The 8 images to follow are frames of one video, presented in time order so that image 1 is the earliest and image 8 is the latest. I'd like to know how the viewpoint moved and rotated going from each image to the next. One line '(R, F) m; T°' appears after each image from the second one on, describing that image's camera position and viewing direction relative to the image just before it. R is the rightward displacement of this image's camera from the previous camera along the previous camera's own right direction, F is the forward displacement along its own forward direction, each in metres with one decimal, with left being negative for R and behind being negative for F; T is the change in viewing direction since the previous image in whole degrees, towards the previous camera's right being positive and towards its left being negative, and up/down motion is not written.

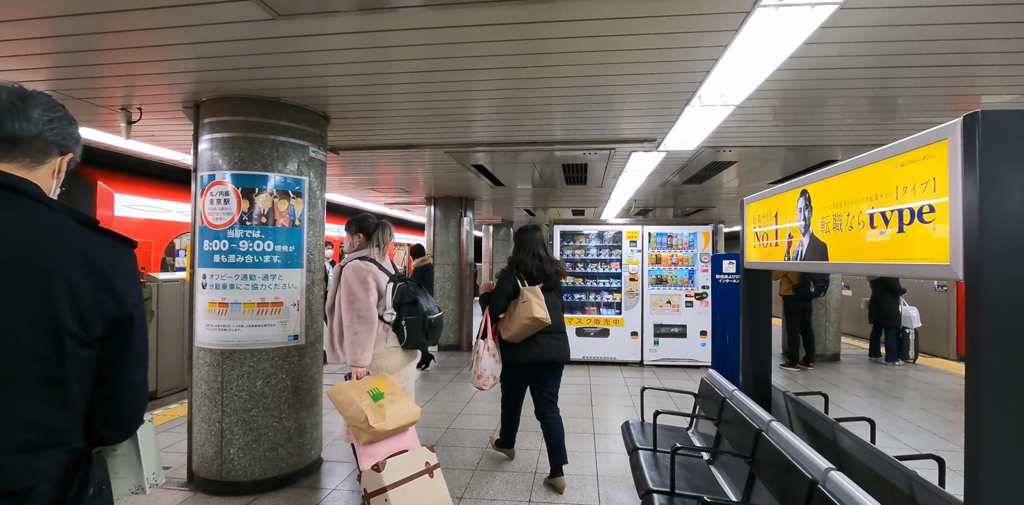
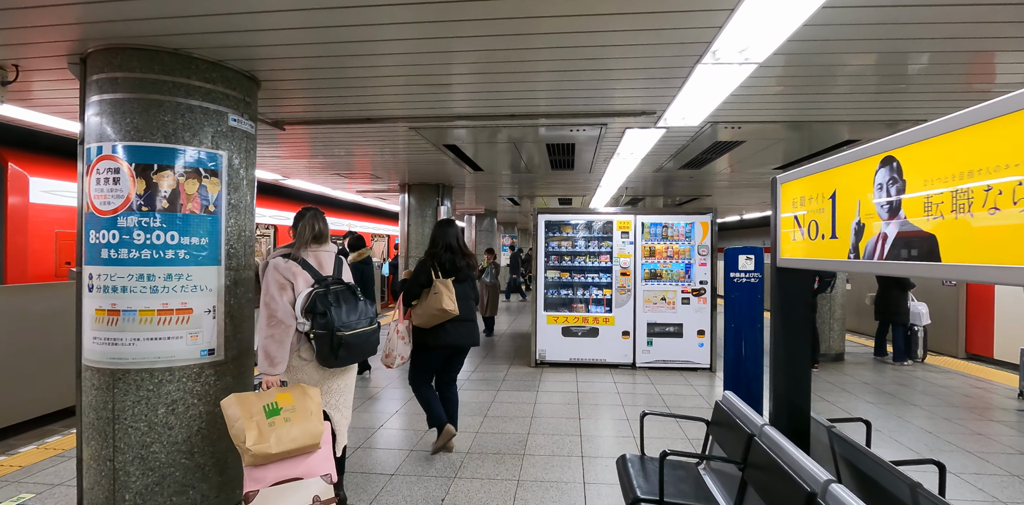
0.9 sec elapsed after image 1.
(+0.1, +0.6) m; +2°
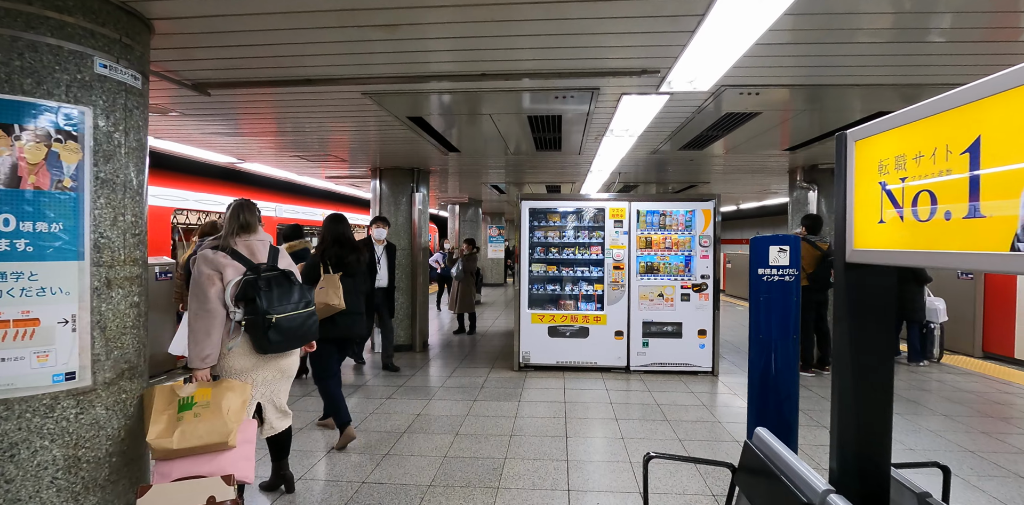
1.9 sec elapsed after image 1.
(+0.1, +0.6) m; +1°
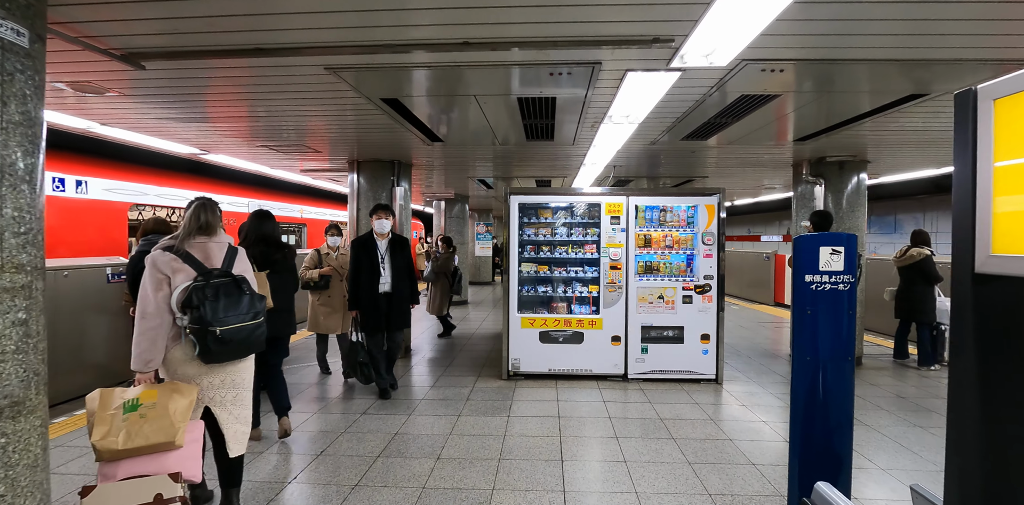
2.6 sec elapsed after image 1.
(0.0, +0.4) m; +2°
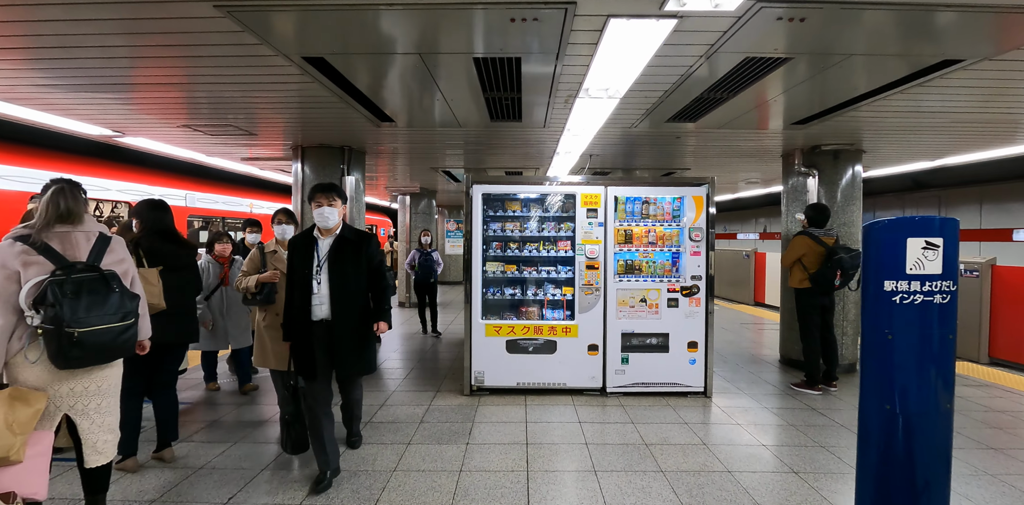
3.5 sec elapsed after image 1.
(+0.1, +0.6) m; +3°
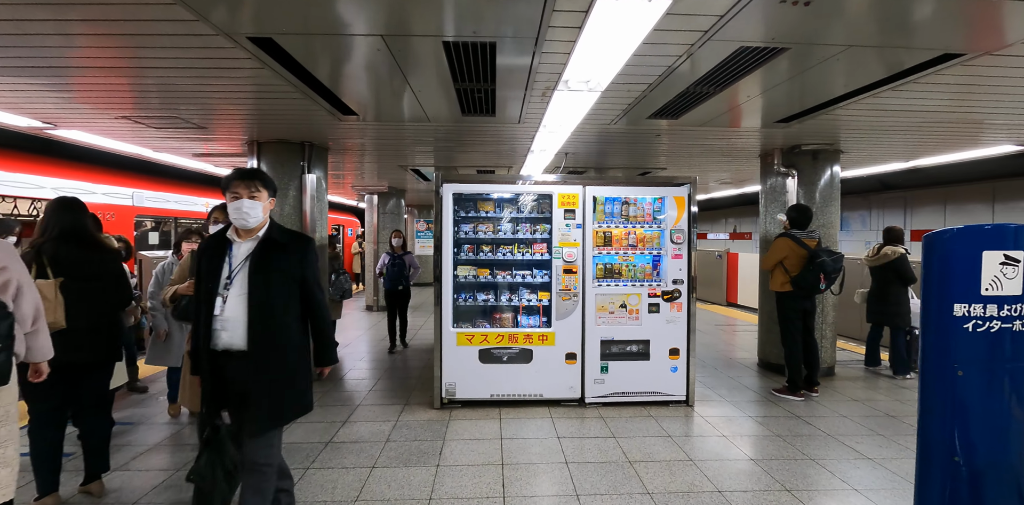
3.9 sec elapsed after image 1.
(0.0, +0.3) m; +4°
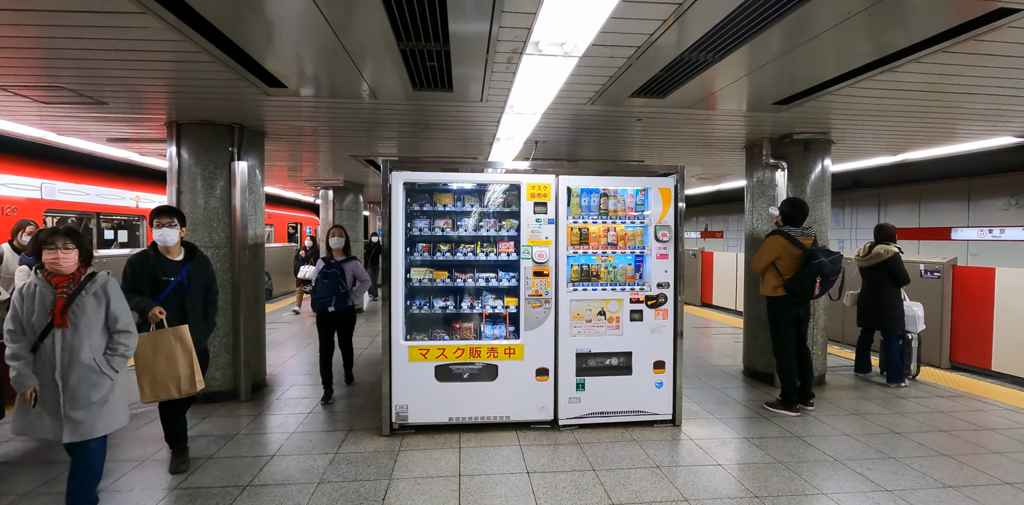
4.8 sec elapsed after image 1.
(+0.1, +0.6) m; +4°
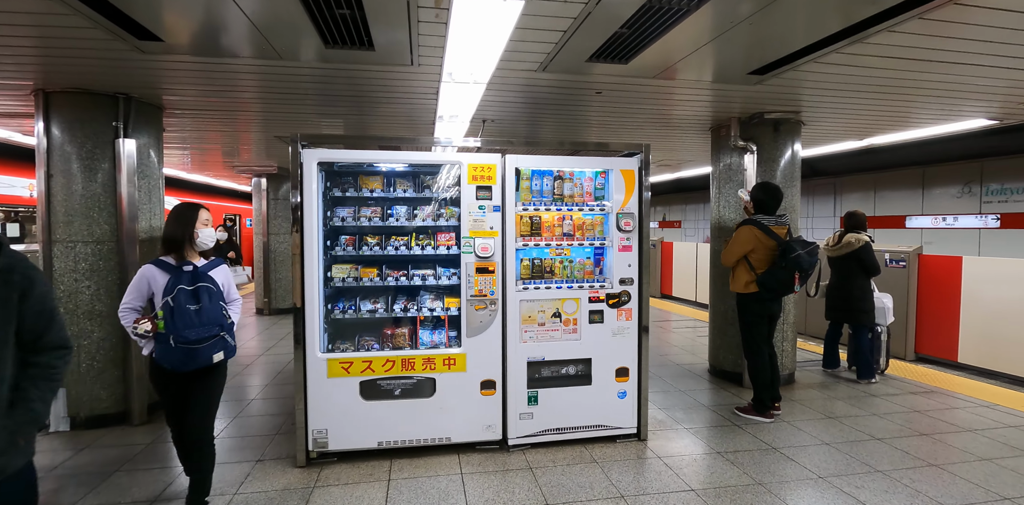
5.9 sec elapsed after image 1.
(+0.2, +0.5) m; +5°
